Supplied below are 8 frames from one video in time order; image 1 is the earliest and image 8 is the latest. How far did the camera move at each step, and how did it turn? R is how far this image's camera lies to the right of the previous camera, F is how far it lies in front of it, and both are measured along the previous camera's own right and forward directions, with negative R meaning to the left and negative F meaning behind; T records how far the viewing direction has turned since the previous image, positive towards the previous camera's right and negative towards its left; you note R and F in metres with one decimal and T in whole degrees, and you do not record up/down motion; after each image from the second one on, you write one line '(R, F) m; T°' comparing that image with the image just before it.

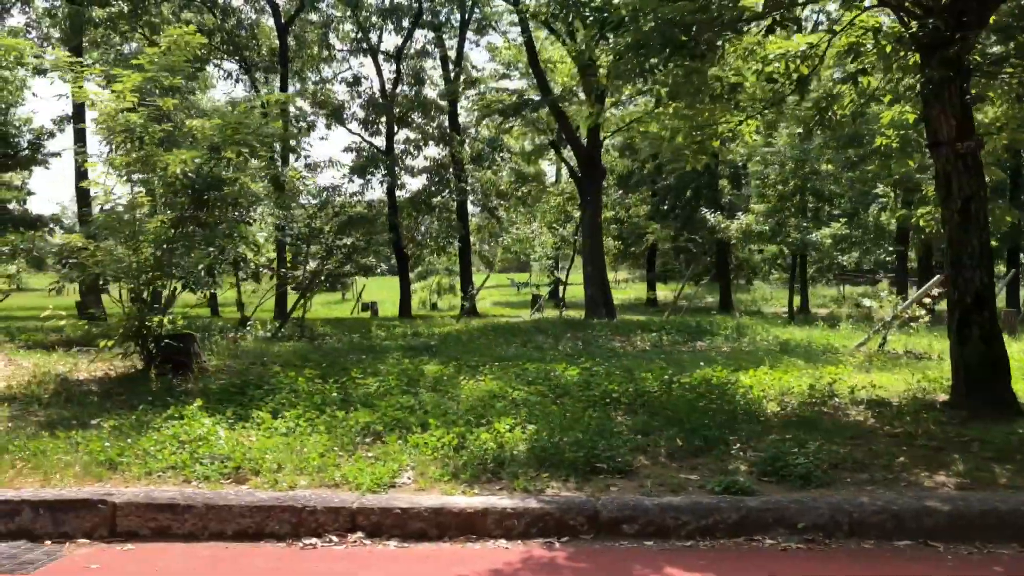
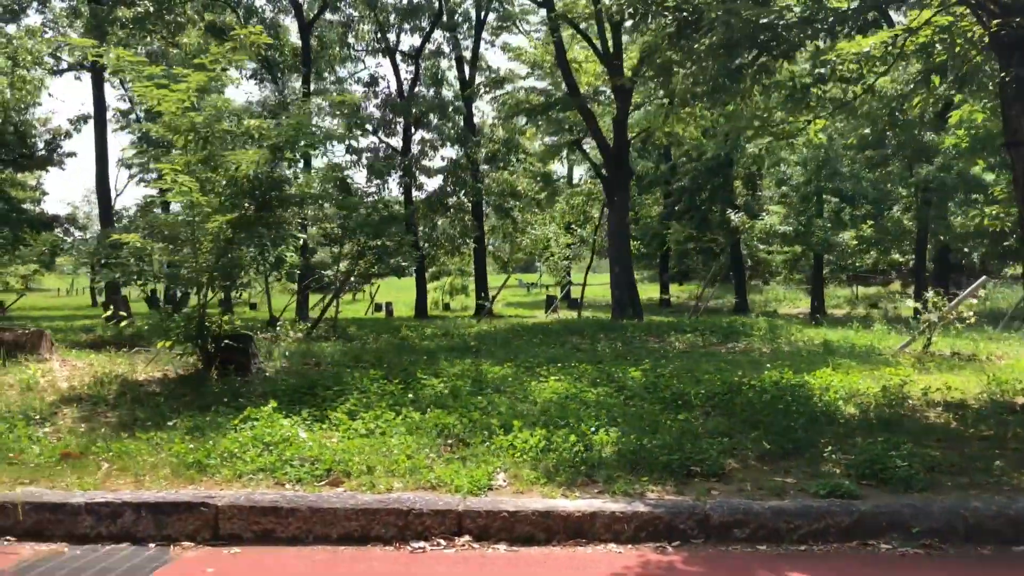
(-0.5, 0.0) m; 0°
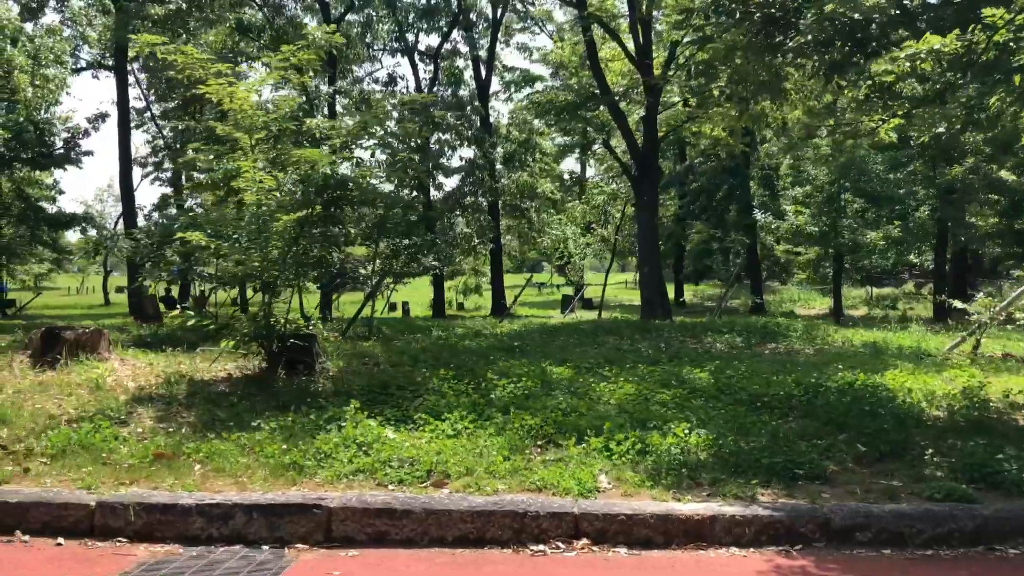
(-0.6, 0.0) m; 0°
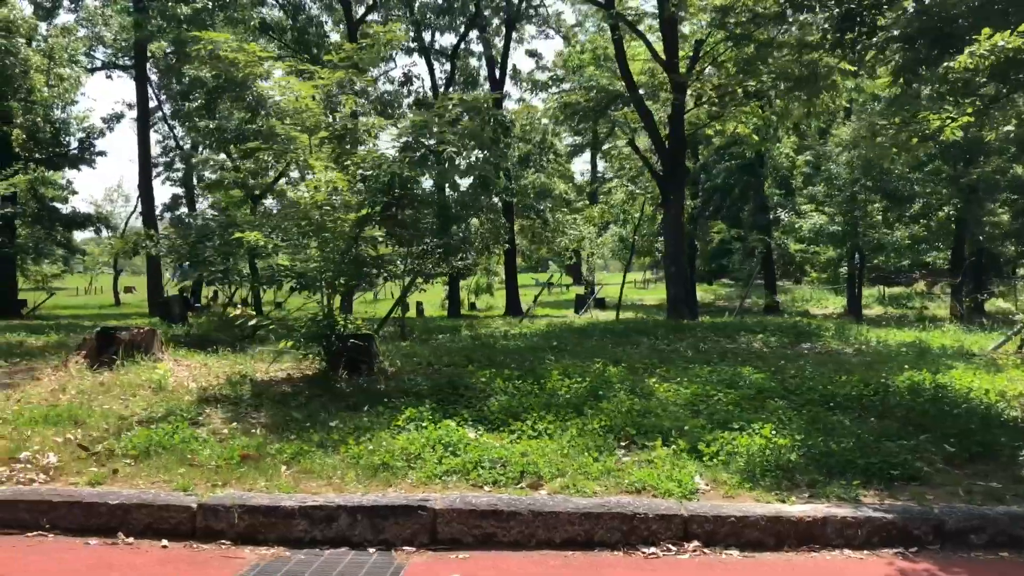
(-0.5, 0.0) m; 0°
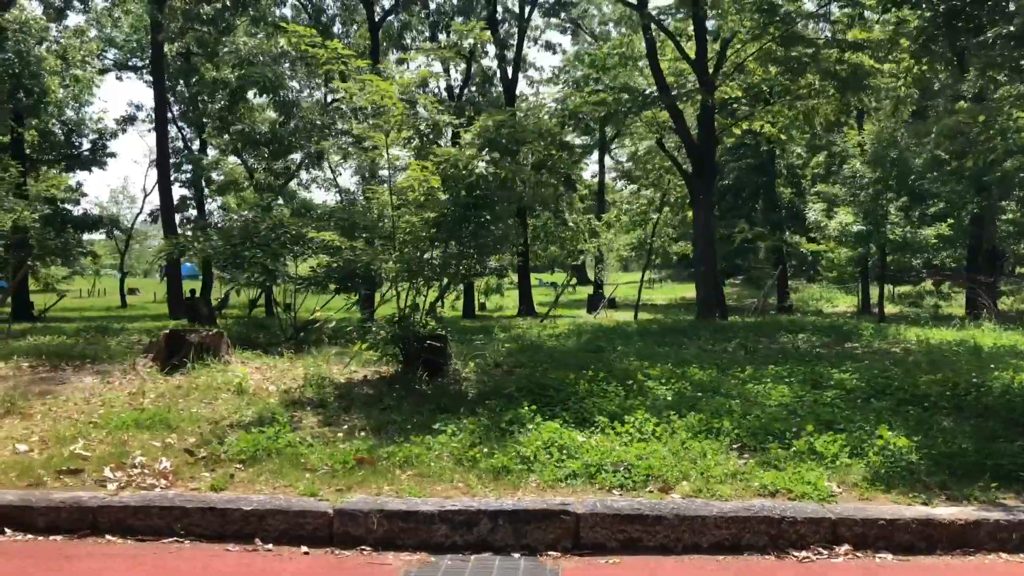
(-0.7, +0.1) m; 0°
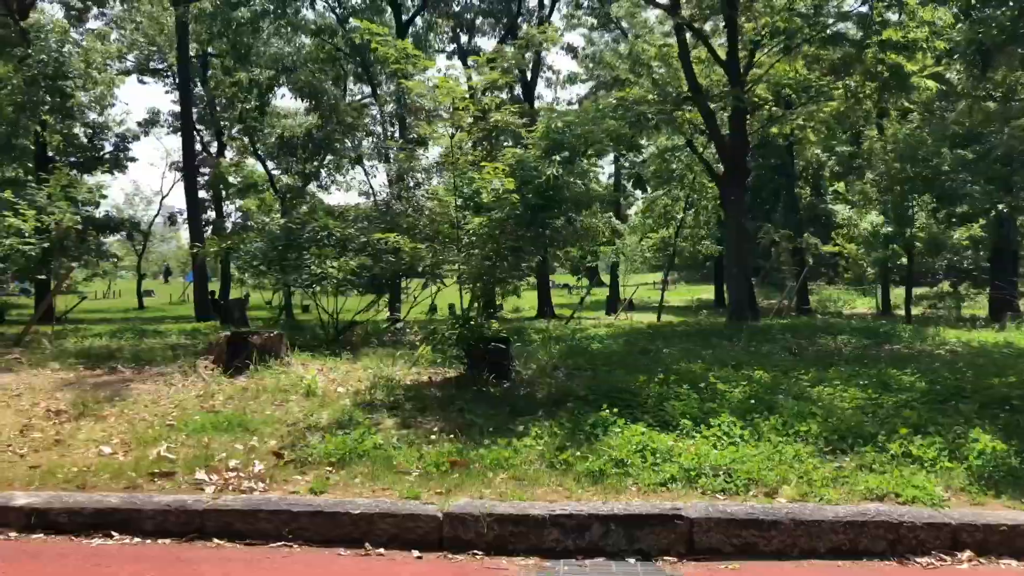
(-0.5, 0.0) m; 0°
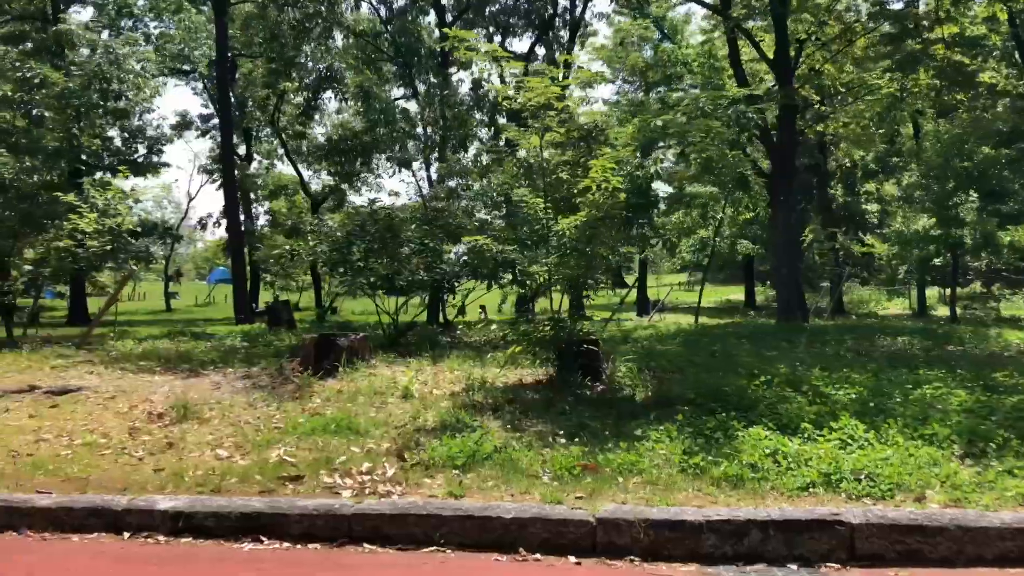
(-0.7, +0.1) m; -1°
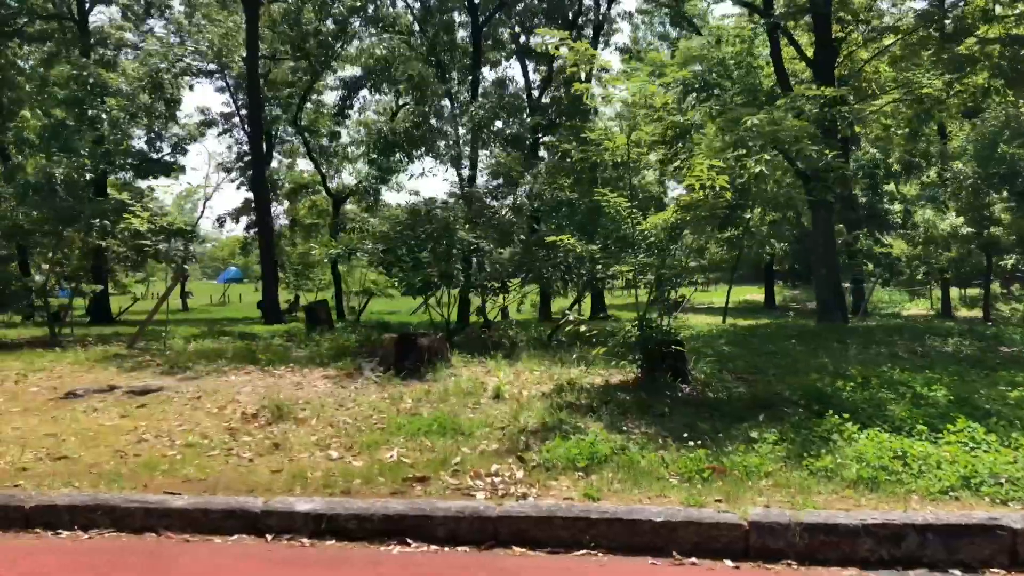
(-0.7, +0.1) m; 0°
